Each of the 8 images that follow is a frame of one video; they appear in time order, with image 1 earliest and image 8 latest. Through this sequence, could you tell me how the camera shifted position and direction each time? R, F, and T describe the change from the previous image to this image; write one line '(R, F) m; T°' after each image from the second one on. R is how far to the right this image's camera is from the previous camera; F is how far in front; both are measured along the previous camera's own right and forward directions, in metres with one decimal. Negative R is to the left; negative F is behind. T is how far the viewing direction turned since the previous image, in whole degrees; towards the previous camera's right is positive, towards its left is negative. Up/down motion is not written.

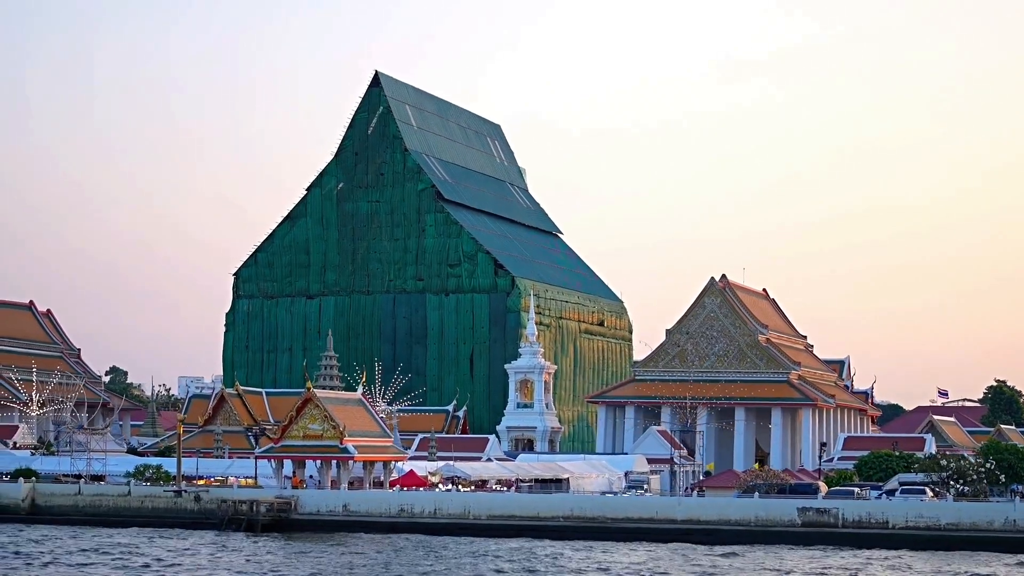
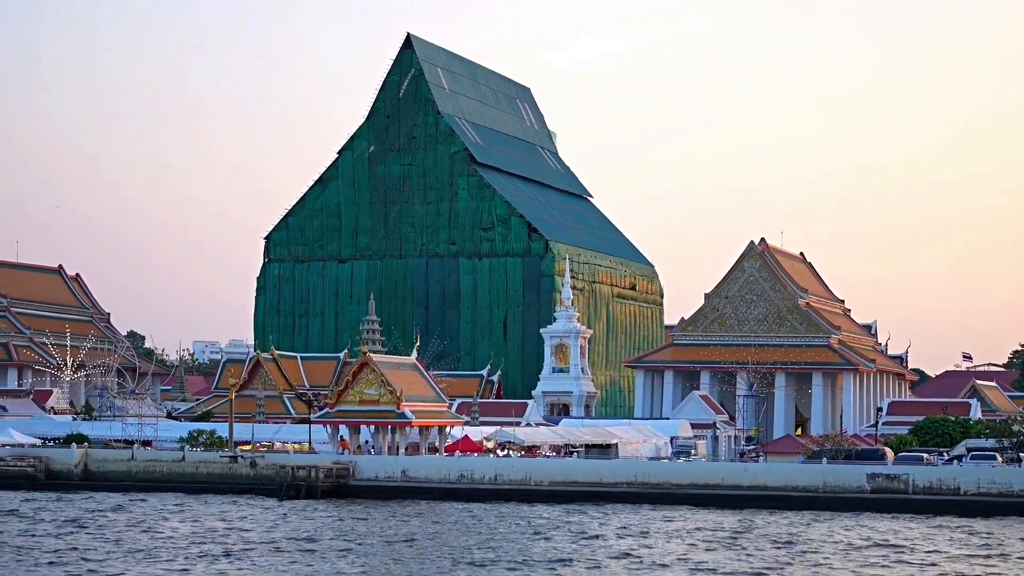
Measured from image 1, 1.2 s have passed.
(-1.3, +0.7) m; 0°
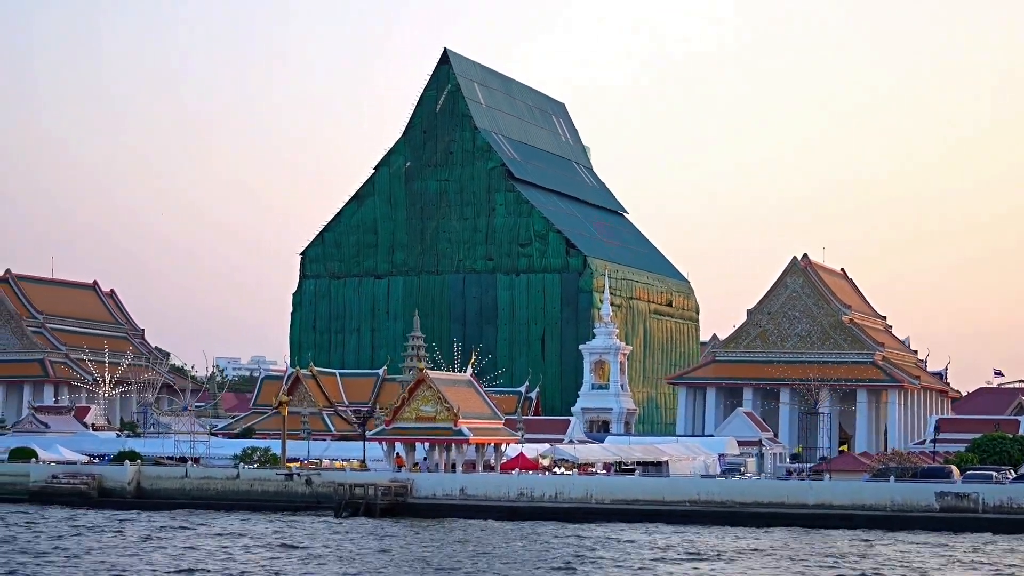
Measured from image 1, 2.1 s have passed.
(-1.1, +0.6) m; 0°
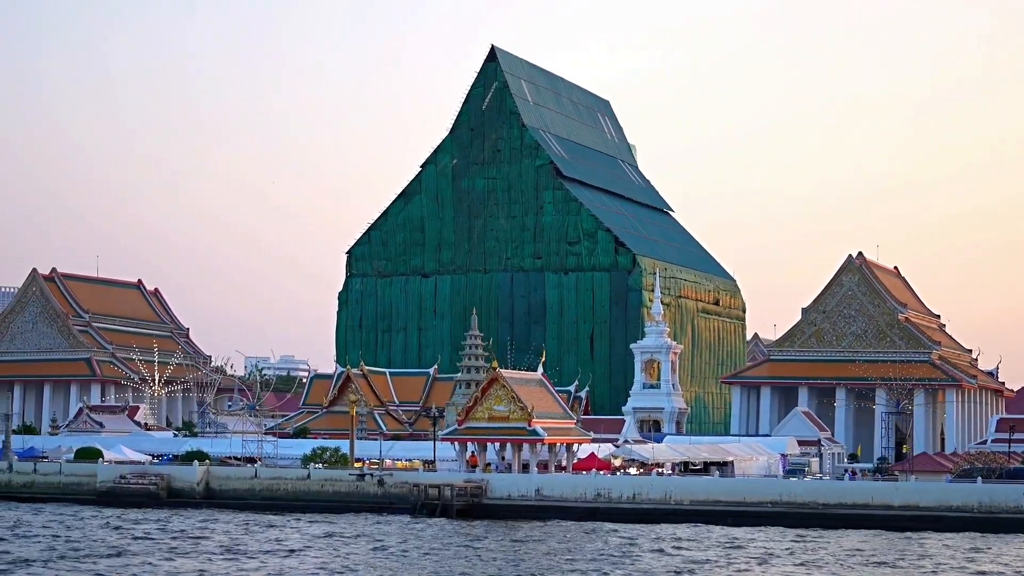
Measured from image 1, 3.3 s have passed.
(-1.3, +0.7) m; -1°
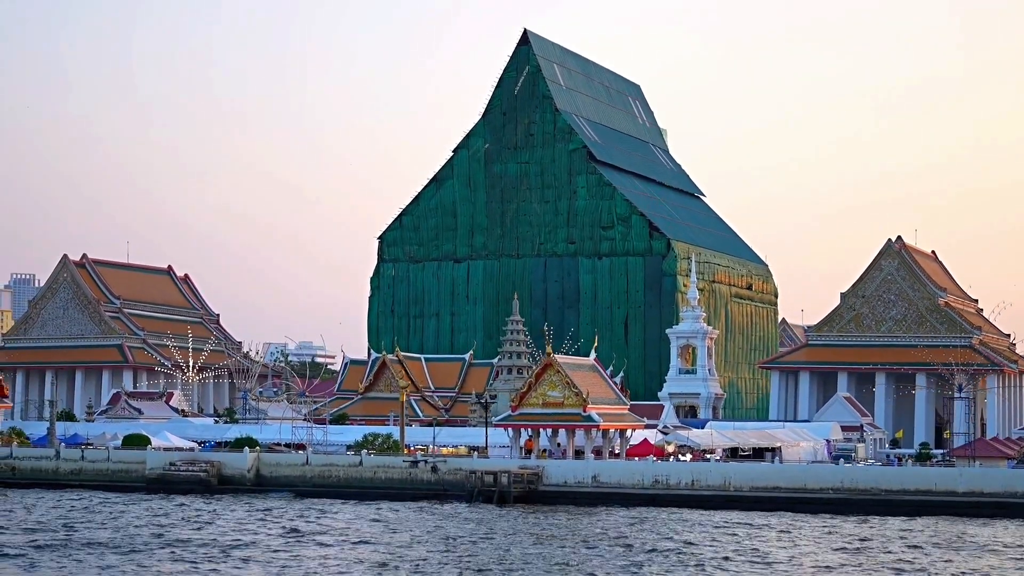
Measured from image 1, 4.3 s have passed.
(-1.1, +0.6) m; 0°
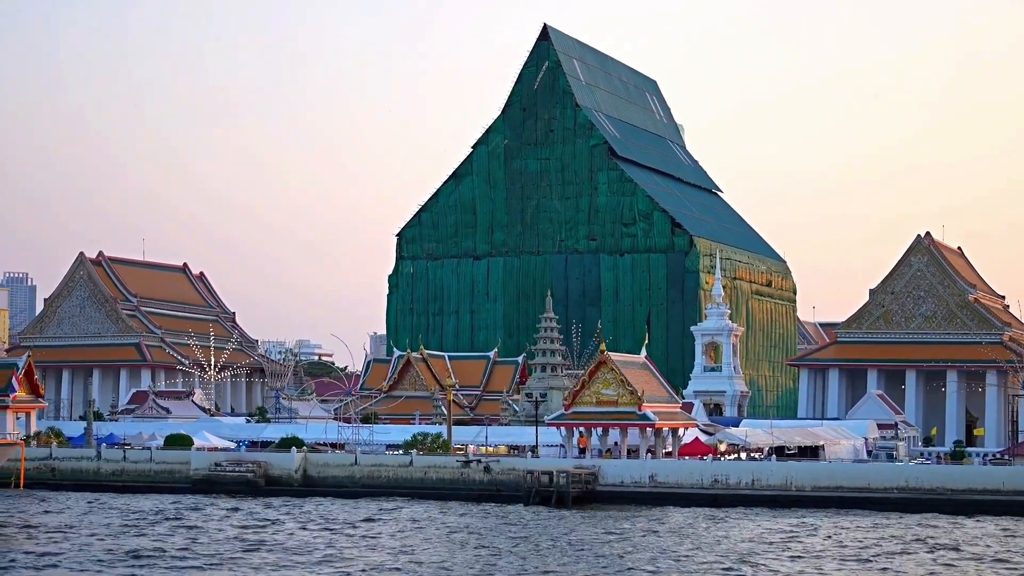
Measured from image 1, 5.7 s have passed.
(-1.6, +0.9) m; 0°
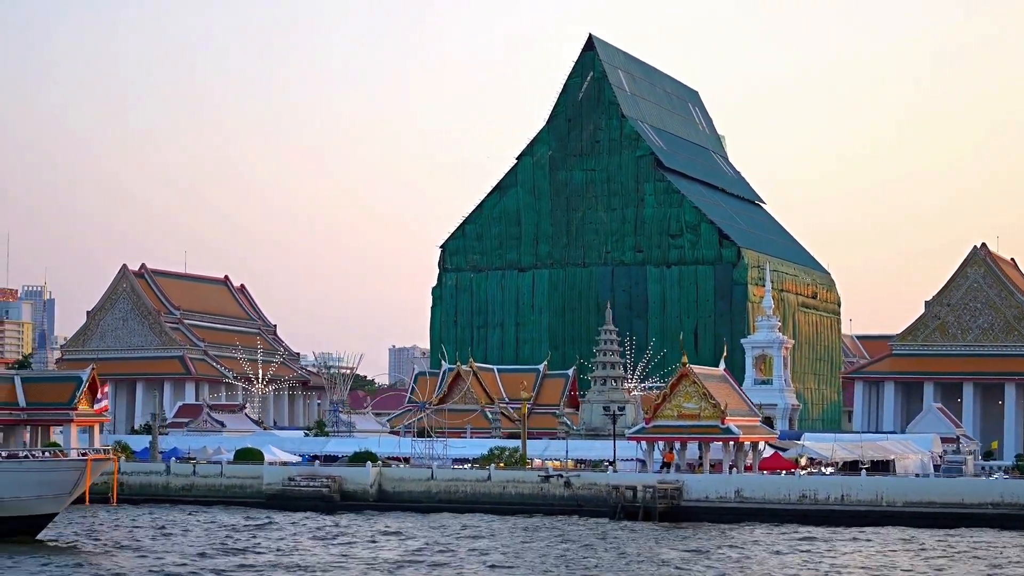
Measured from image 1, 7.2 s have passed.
(-1.6, +0.9) m; 0°
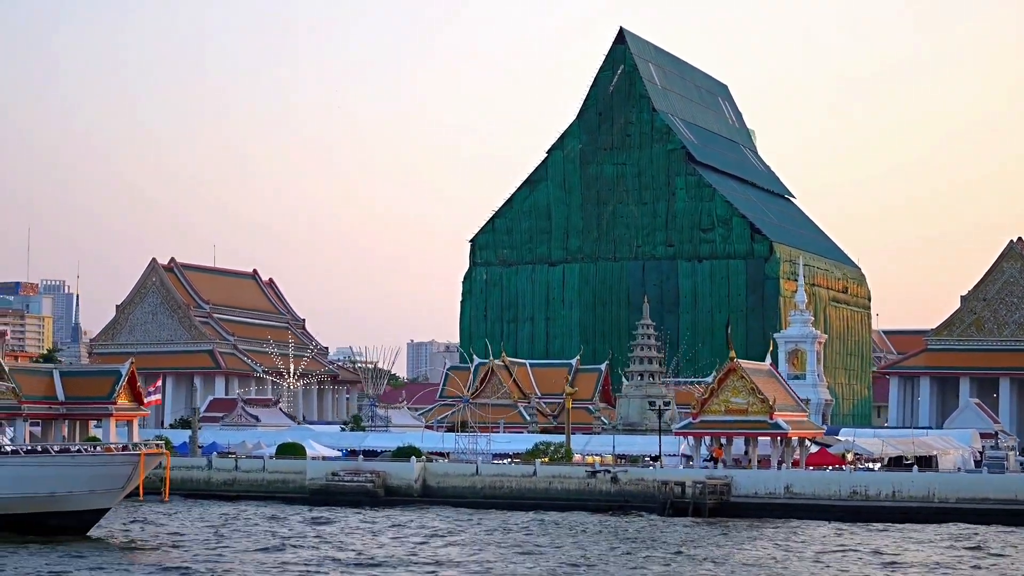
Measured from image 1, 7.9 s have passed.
(-0.7, +0.4) m; 0°
